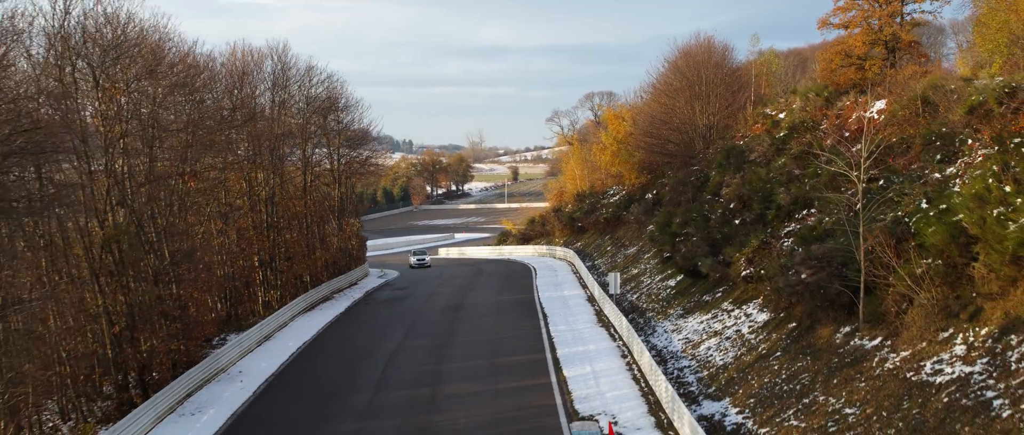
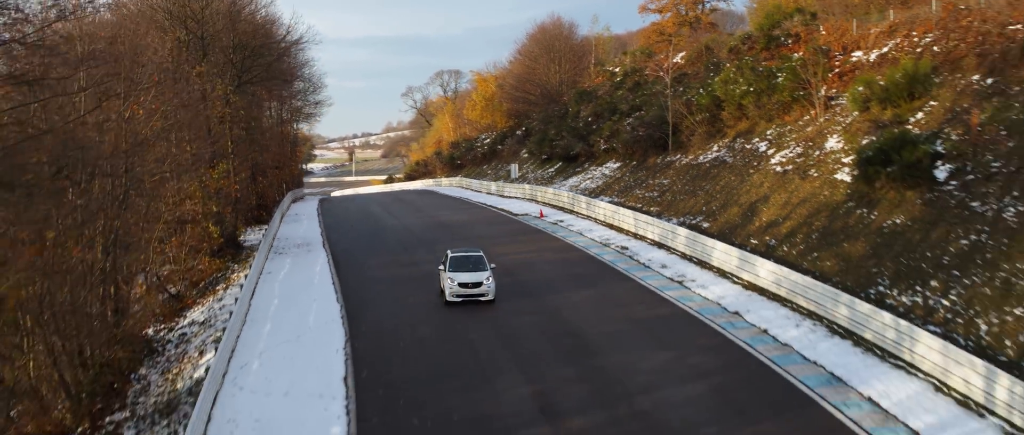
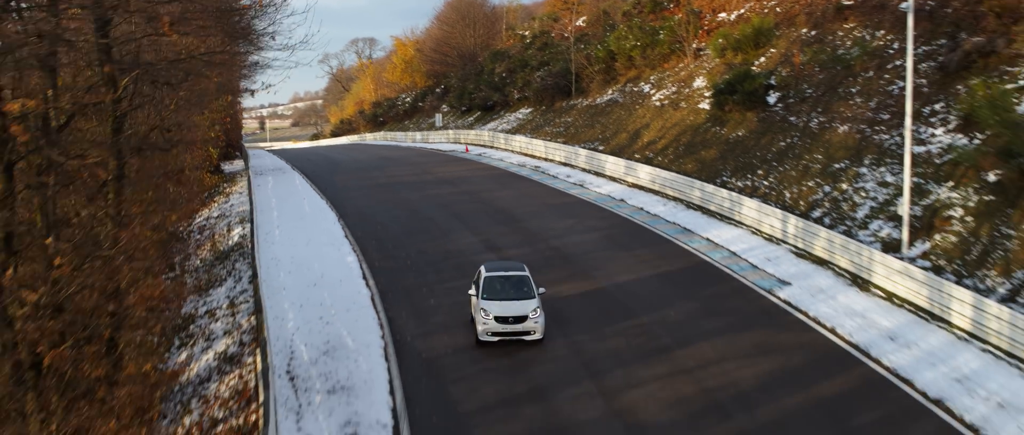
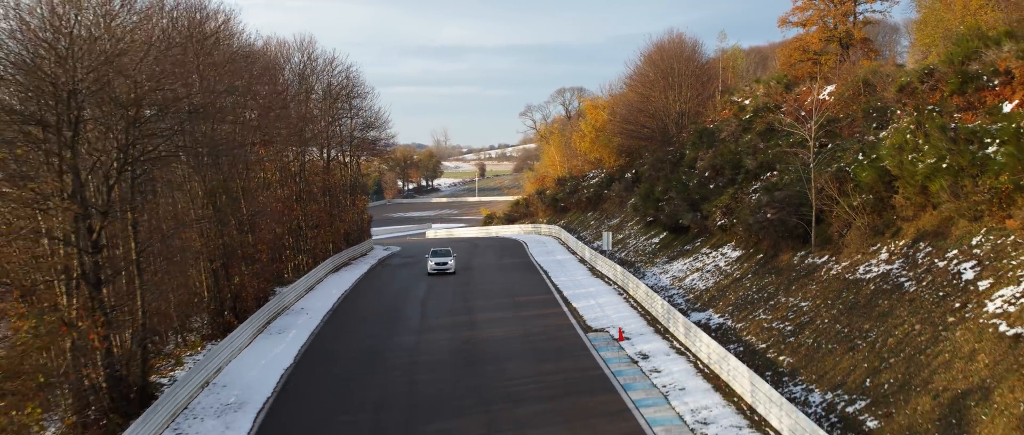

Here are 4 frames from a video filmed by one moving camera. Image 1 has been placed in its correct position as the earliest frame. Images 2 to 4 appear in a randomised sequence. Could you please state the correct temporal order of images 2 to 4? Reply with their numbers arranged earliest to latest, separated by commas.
4, 2, 3
